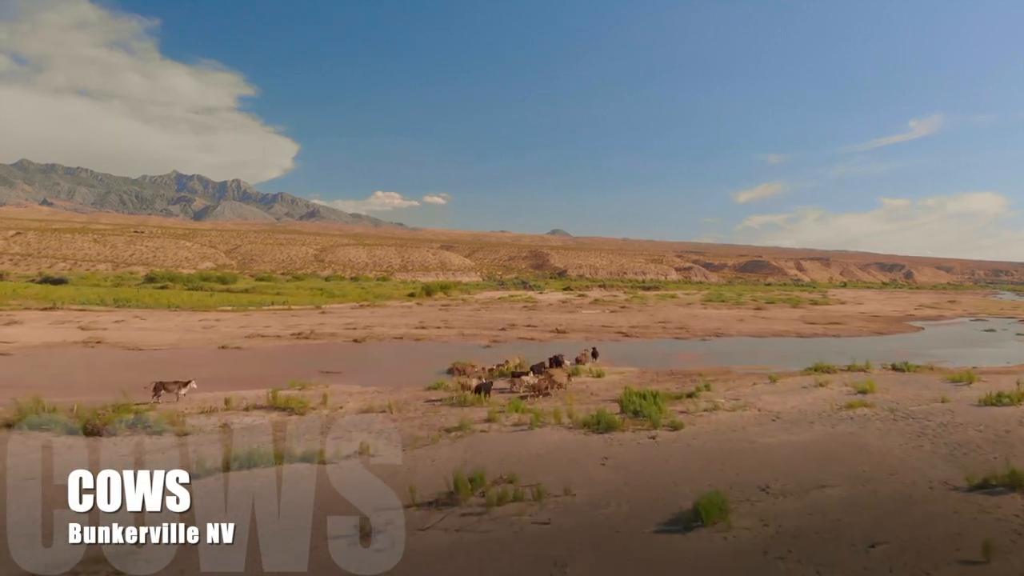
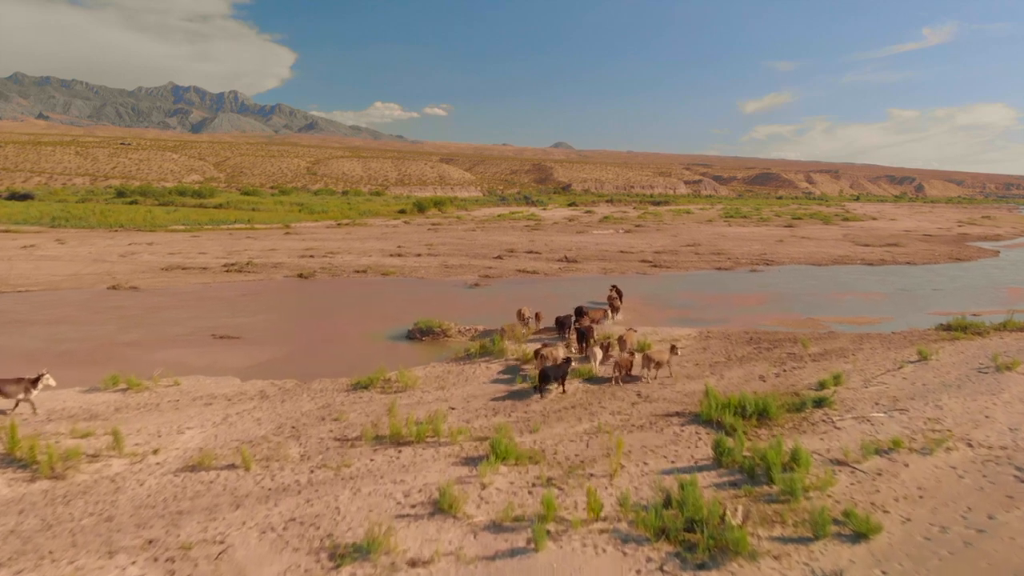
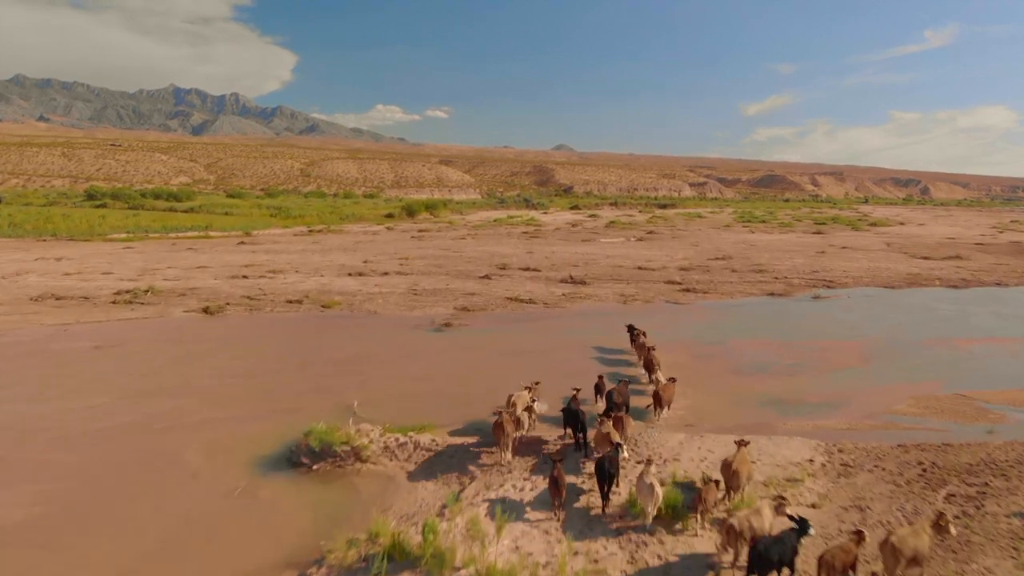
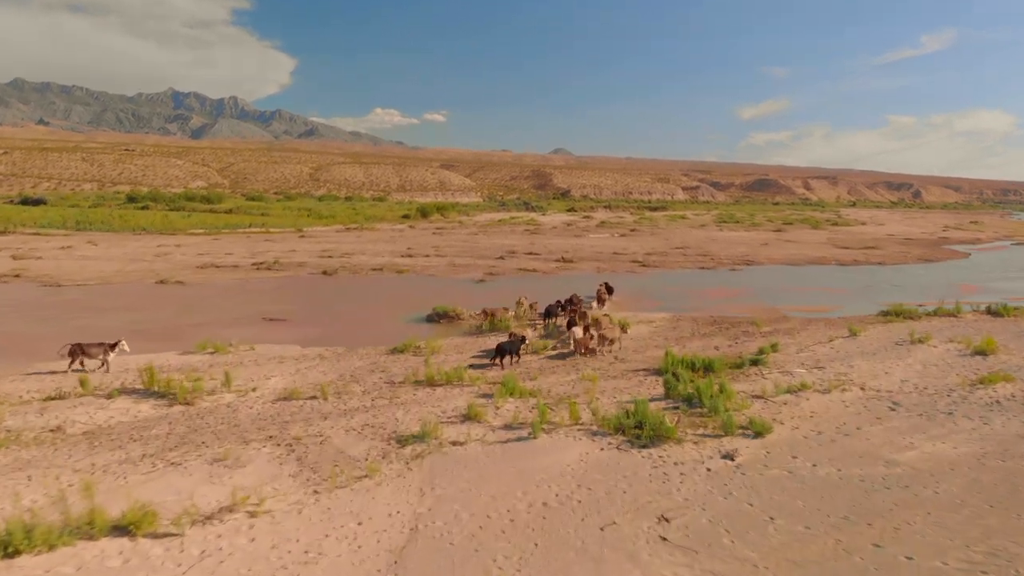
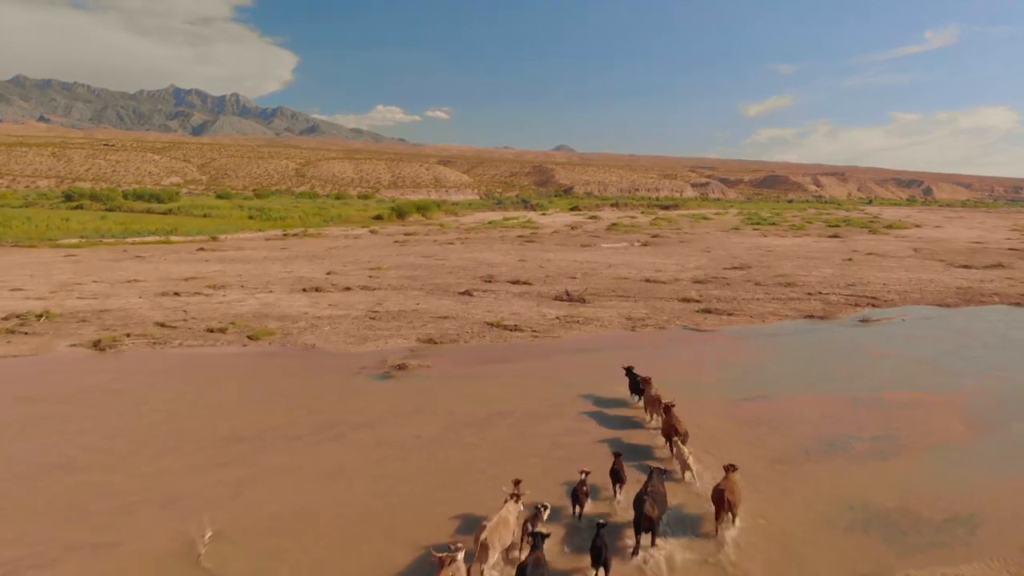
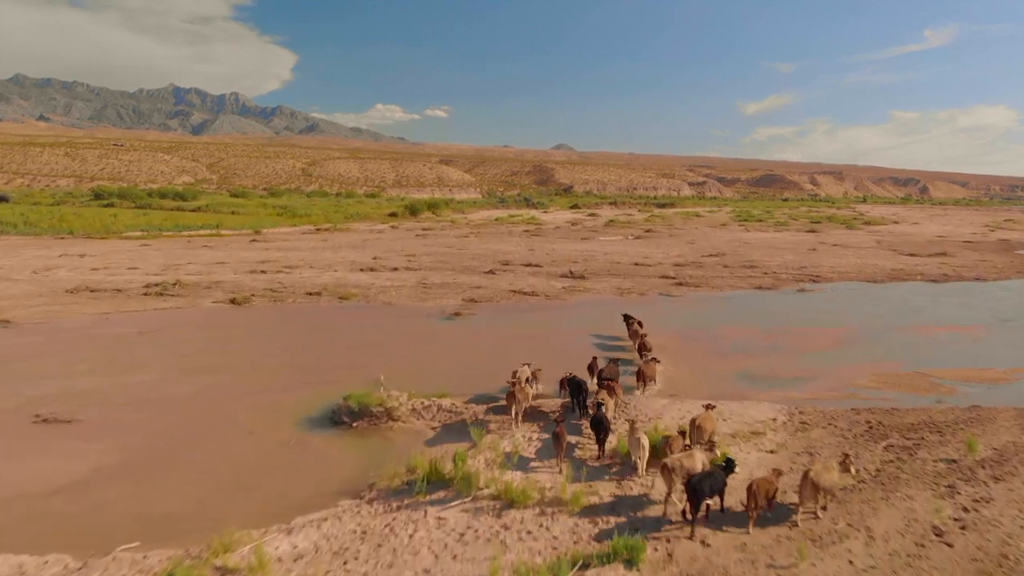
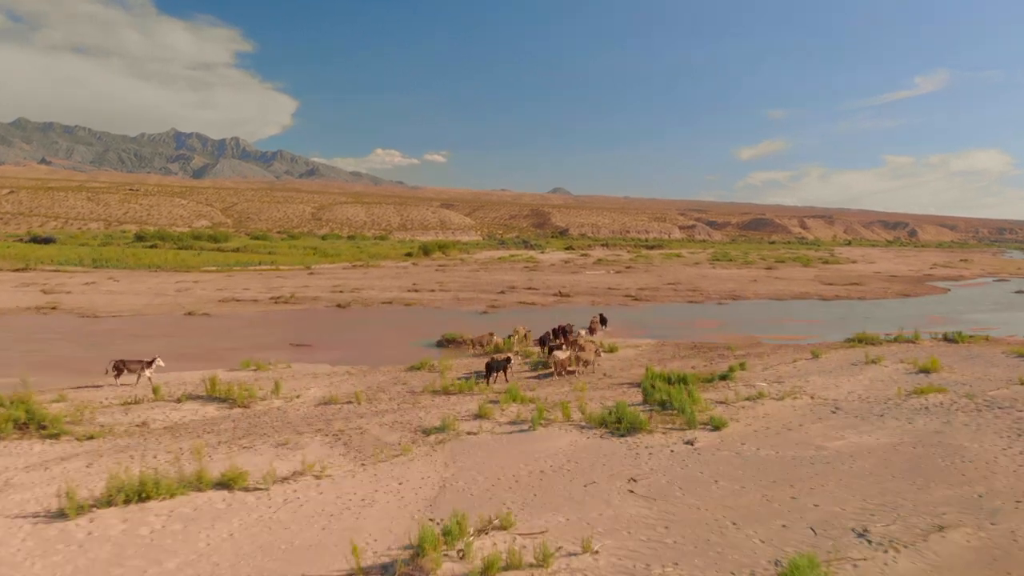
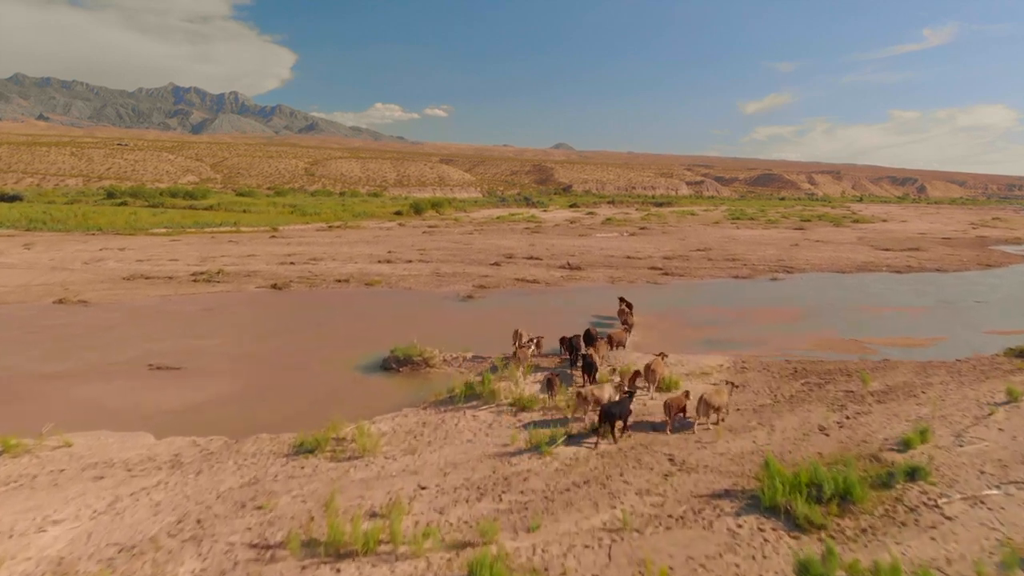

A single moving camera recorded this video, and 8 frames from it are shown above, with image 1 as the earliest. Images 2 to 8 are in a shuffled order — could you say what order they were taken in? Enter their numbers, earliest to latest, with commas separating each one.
7, 4, 2, 8, 6, 3, 5
